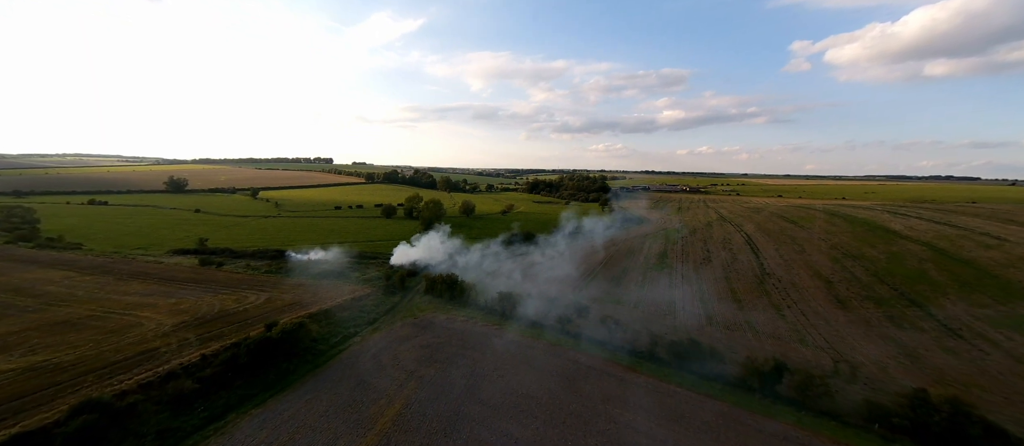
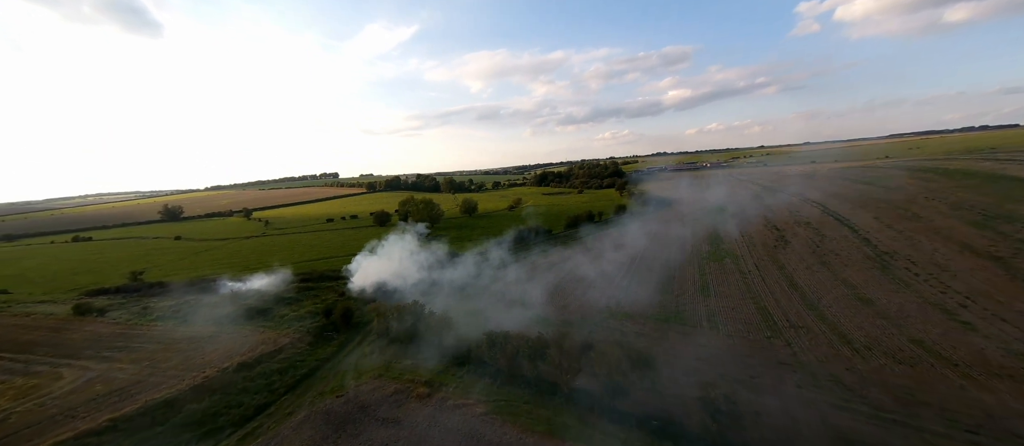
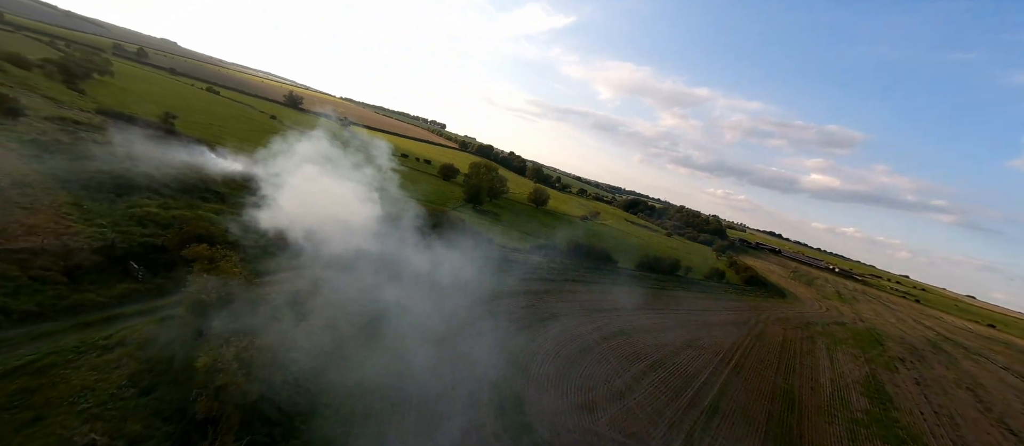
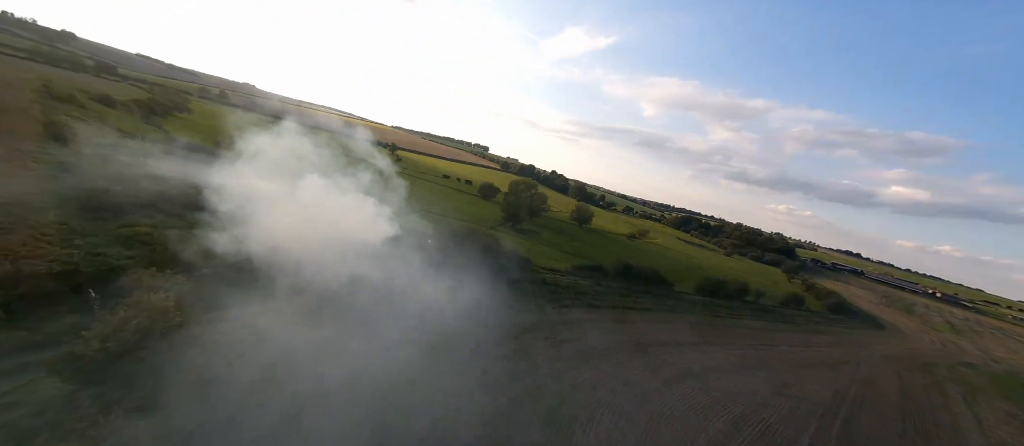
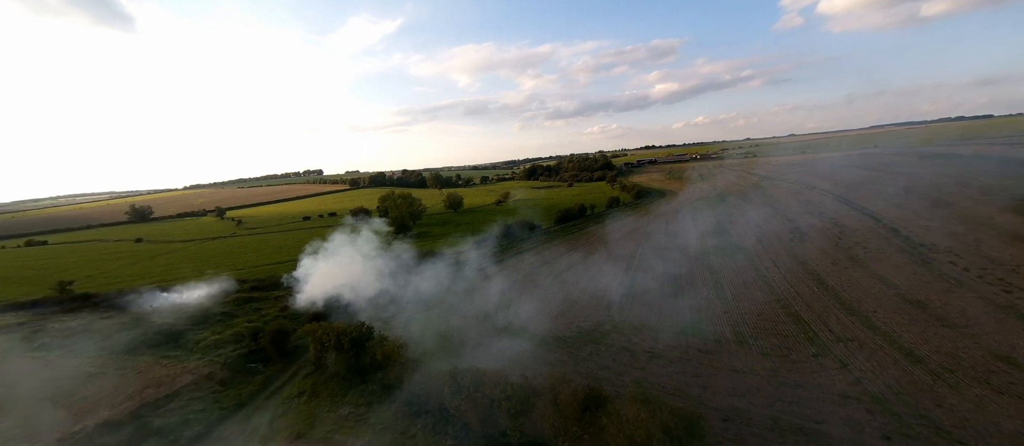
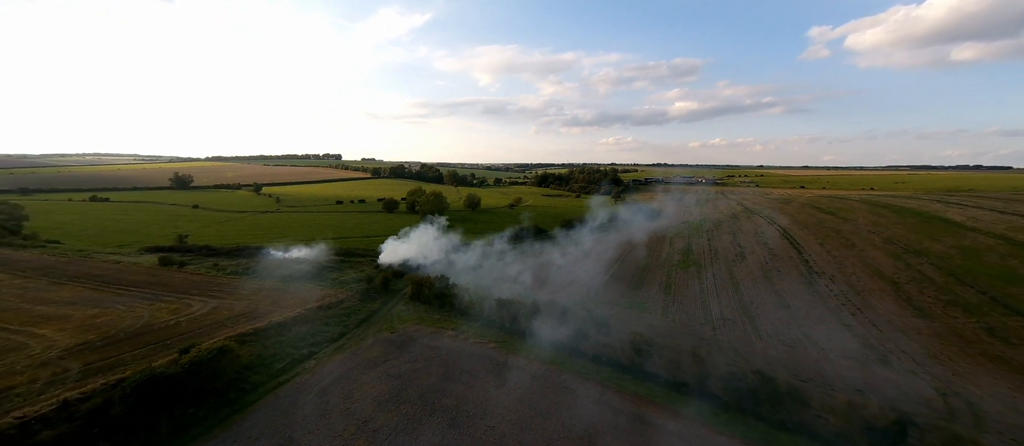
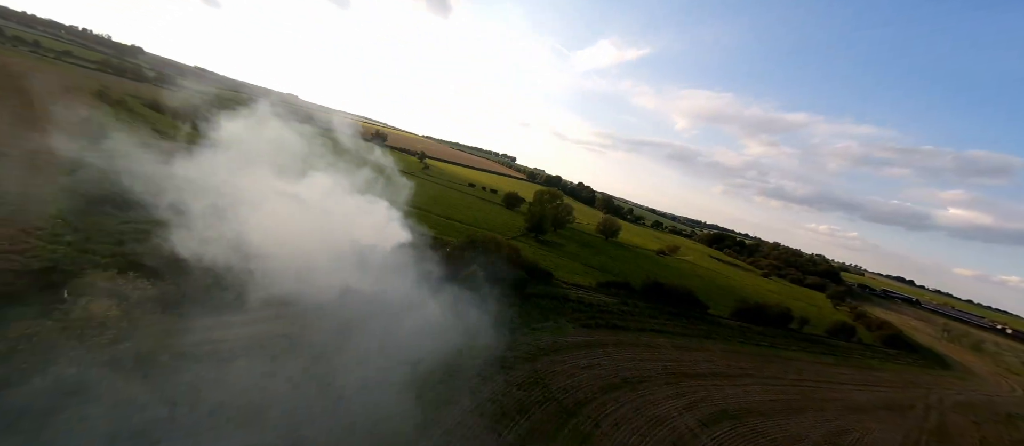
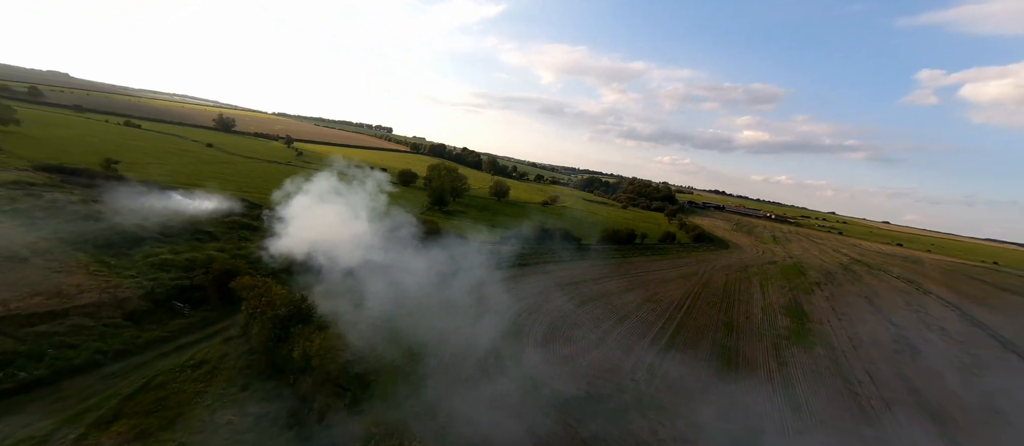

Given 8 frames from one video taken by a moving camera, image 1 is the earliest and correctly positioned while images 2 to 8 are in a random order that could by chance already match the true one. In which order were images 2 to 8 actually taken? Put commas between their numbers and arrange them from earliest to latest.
6, 2, 5, 8, 3, 4, 7
